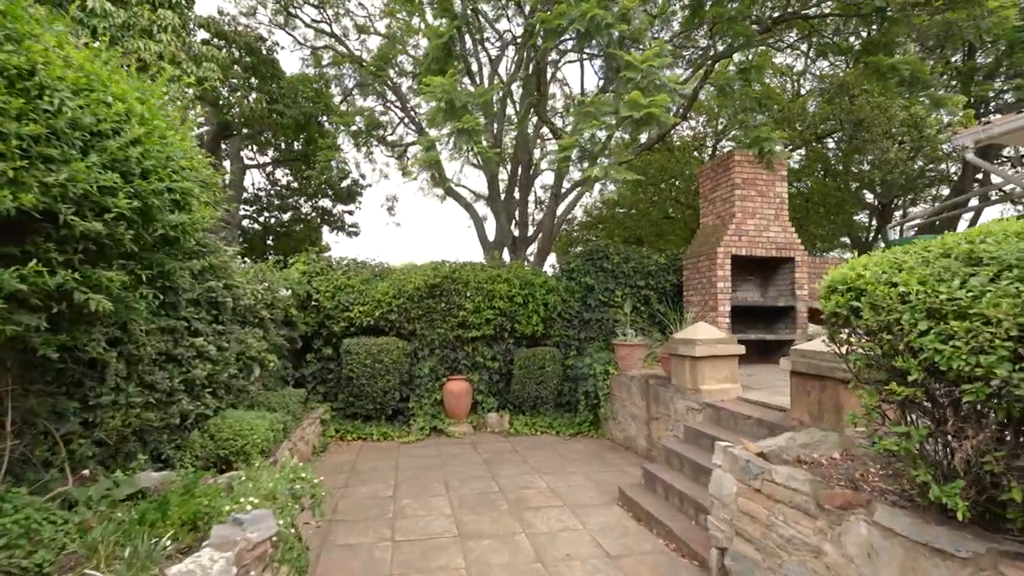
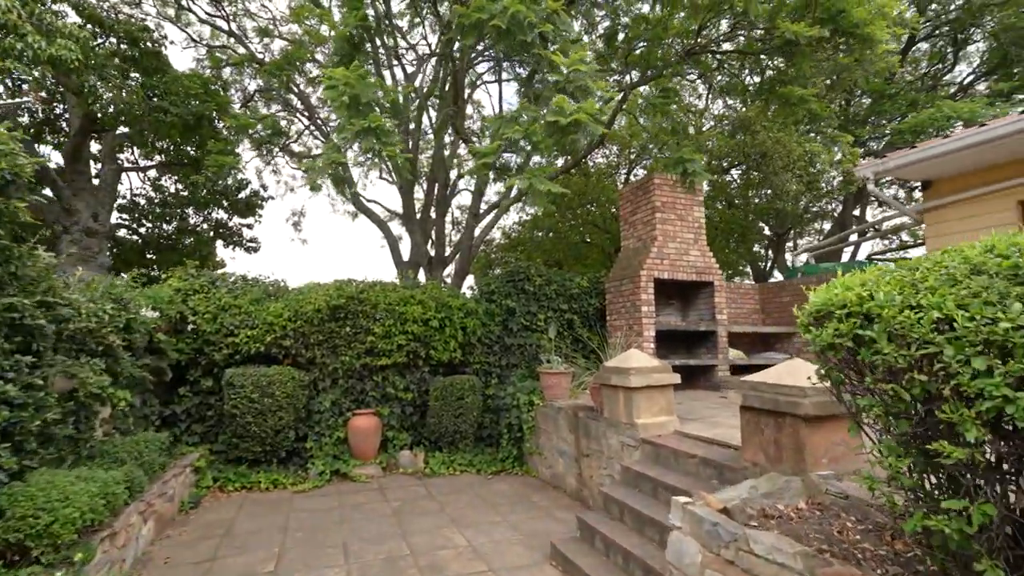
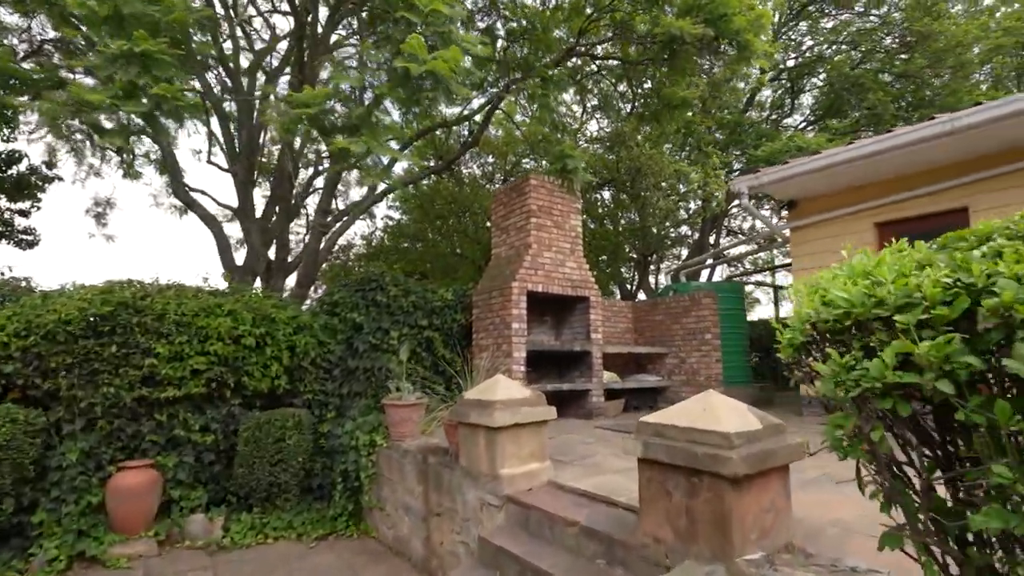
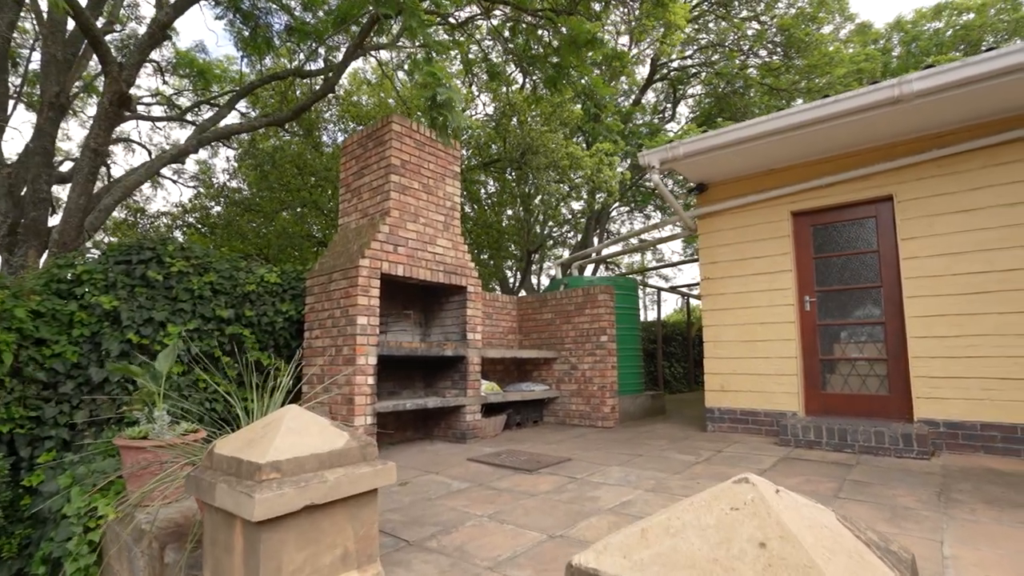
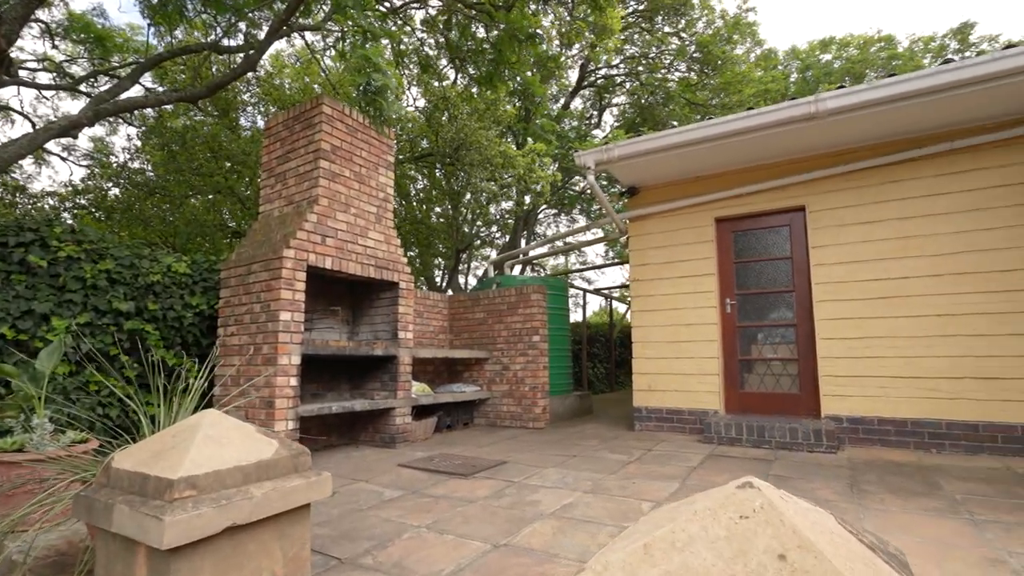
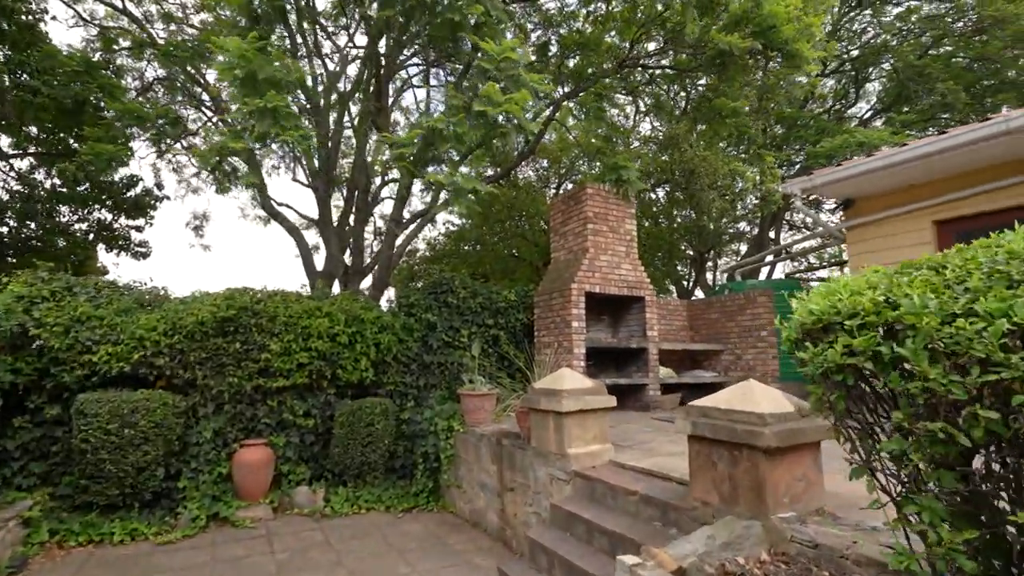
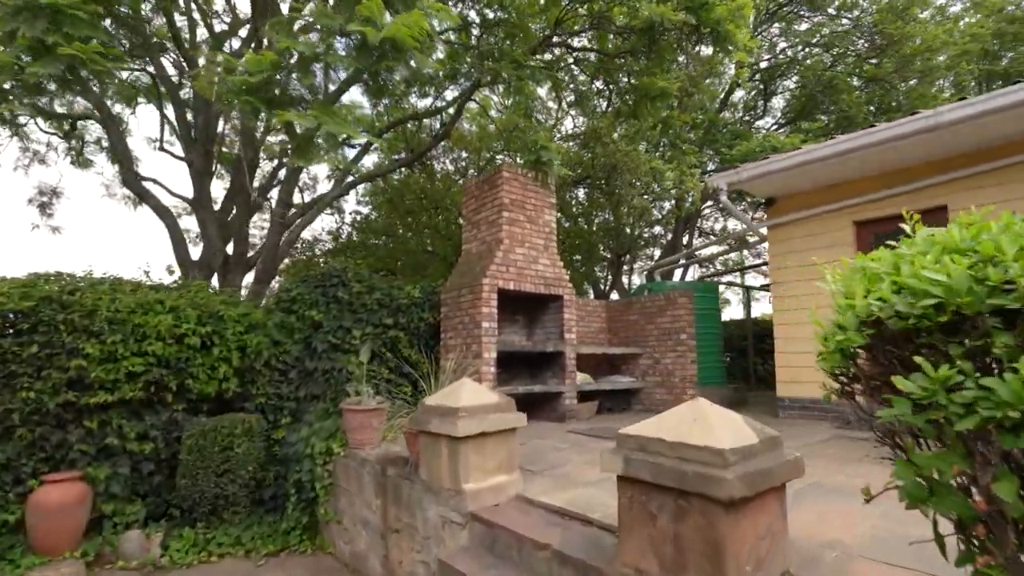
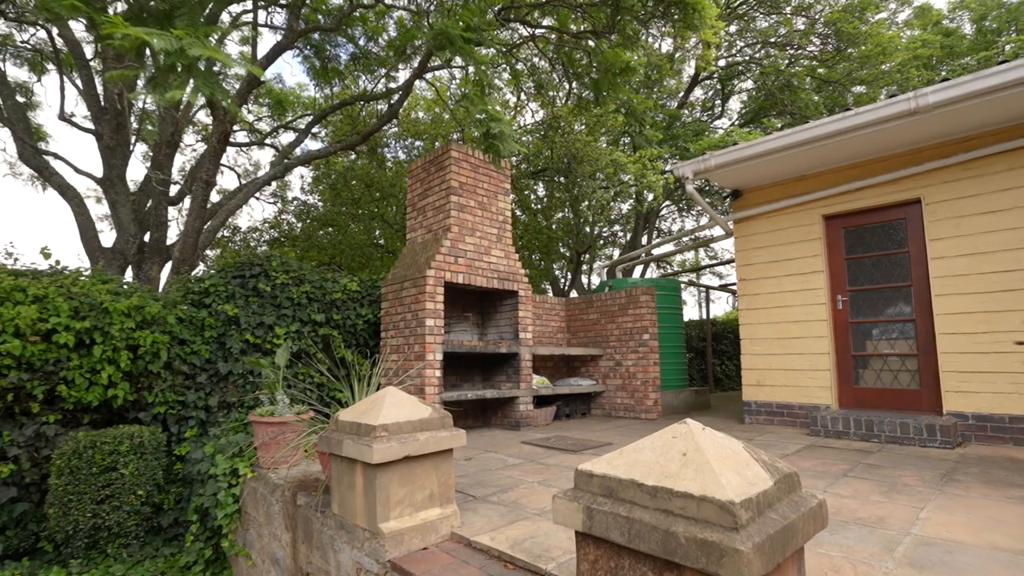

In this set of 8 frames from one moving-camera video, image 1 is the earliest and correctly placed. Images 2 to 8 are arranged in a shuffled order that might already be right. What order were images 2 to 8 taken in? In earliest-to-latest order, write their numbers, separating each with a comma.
2, 6, 3, 7, 8, 4, 5
